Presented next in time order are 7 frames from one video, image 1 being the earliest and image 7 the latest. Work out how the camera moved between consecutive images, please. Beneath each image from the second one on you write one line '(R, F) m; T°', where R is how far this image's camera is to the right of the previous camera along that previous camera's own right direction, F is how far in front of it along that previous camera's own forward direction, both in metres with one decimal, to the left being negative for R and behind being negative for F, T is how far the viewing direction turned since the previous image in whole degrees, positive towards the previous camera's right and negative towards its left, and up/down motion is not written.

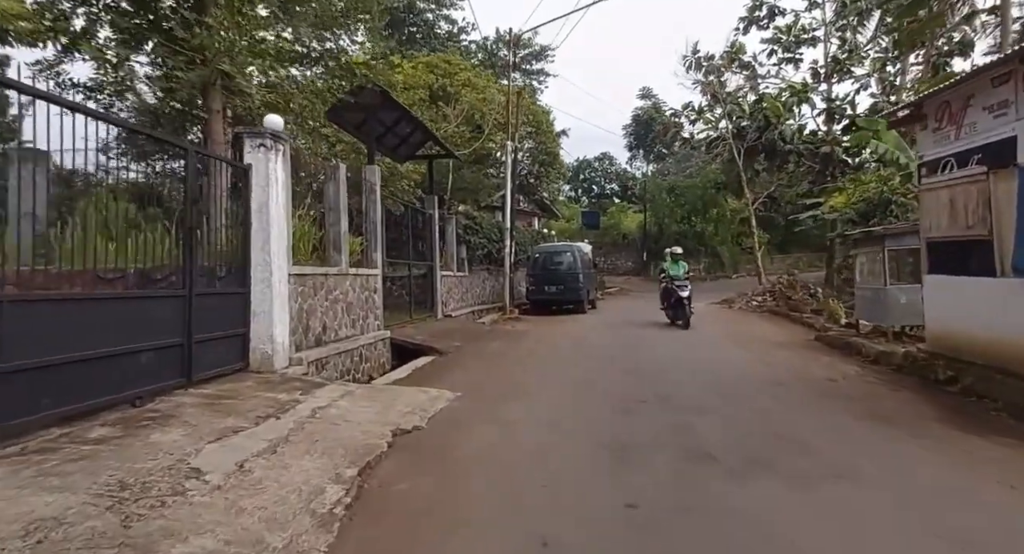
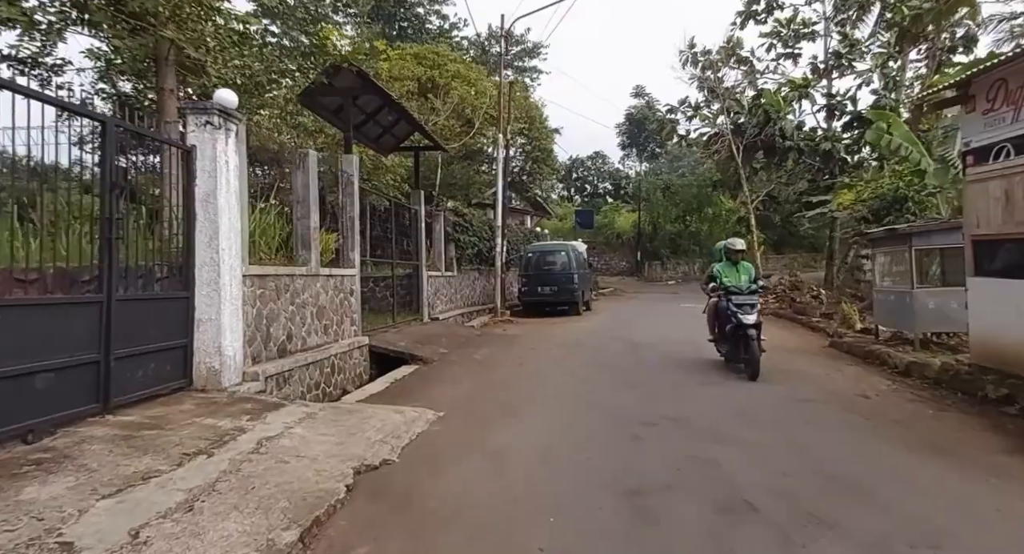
(0.0, +0.9) m; +1°
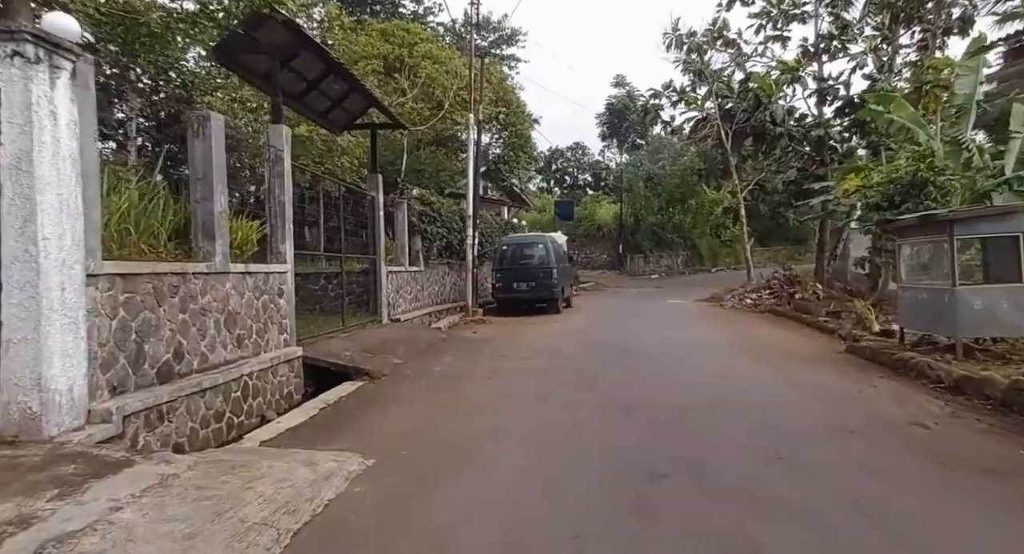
(+0.2, +1.5) m; +2°
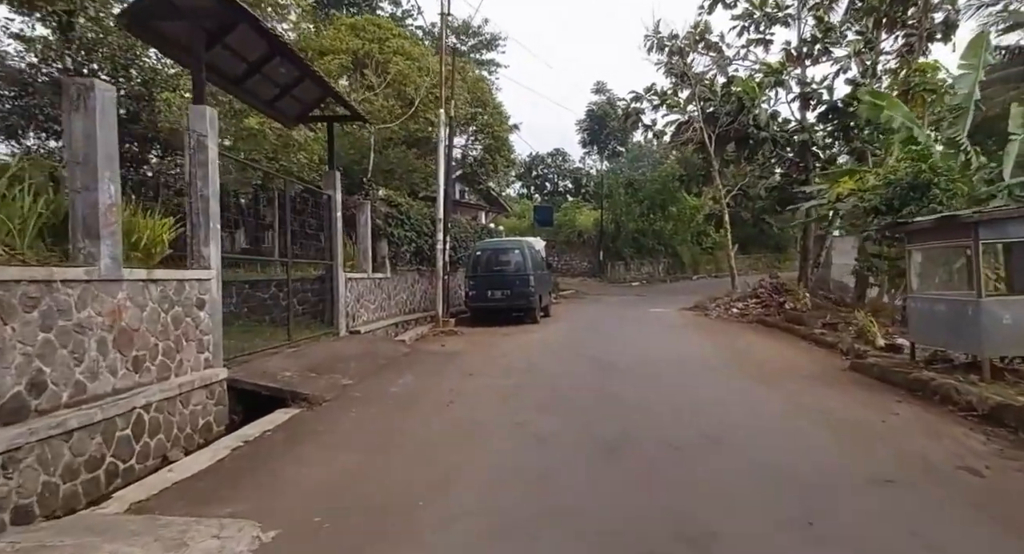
(+0.2, +1.0) m; +2°
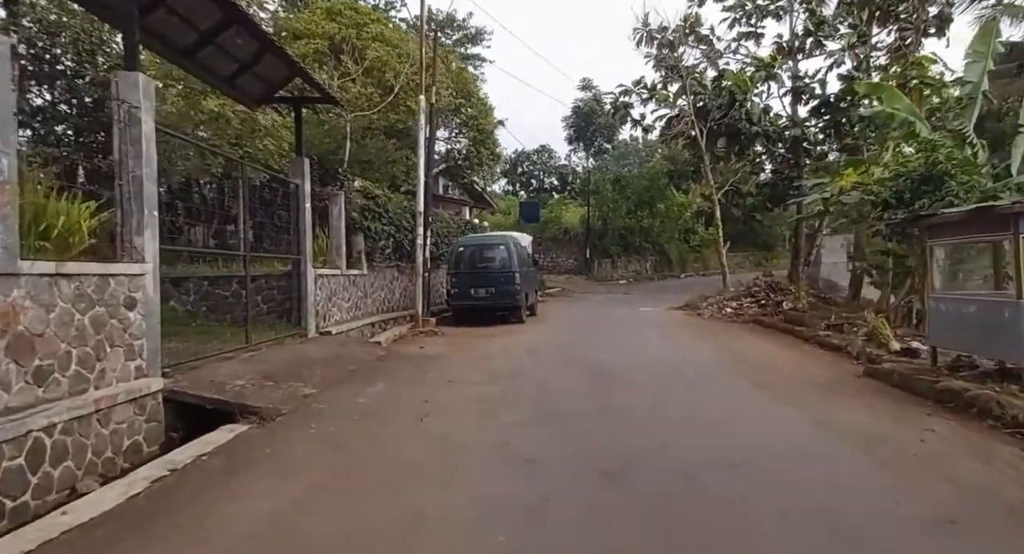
(0.0, +0.8) m; +2°
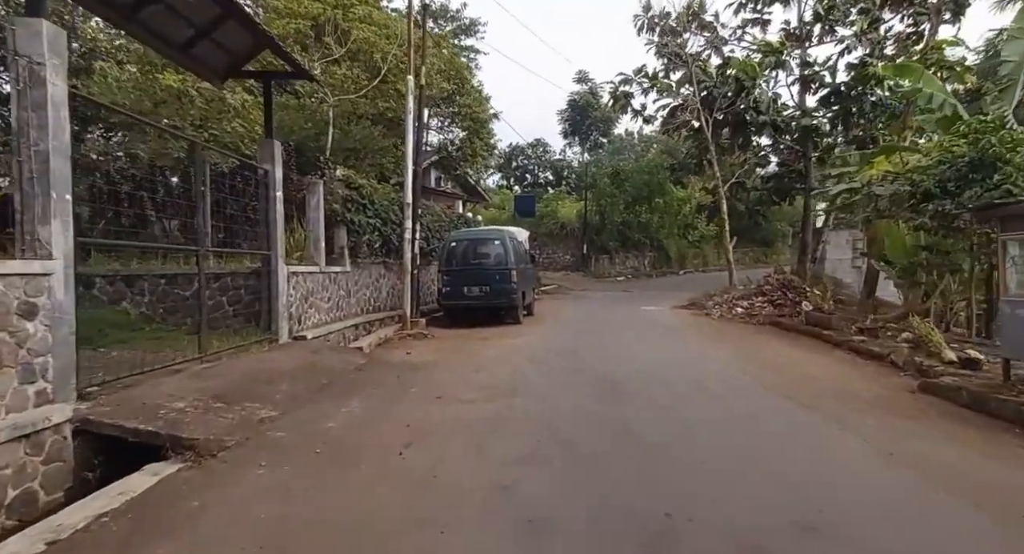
(-0.1, +1.1) m; +1°
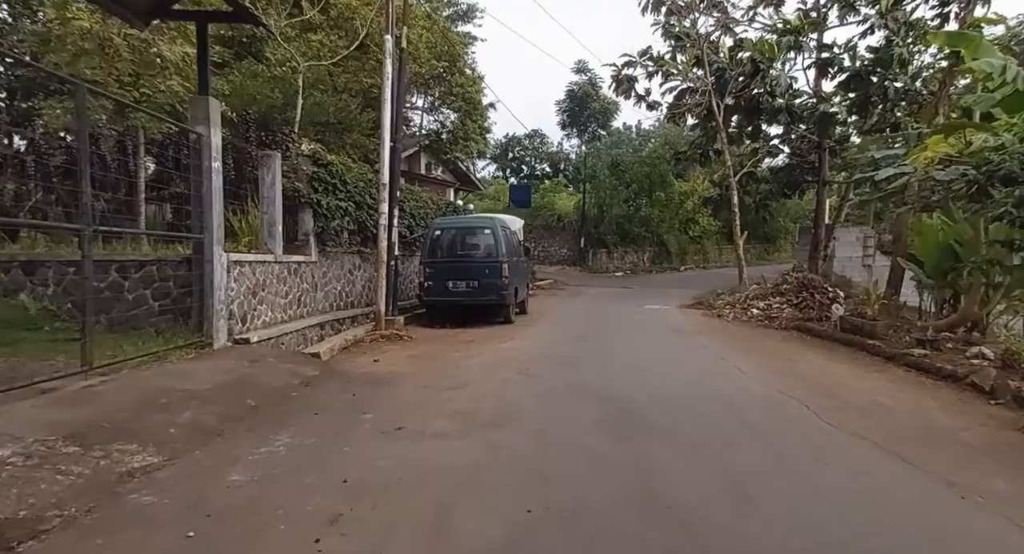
(+0.1, +1.5) m; +1°
